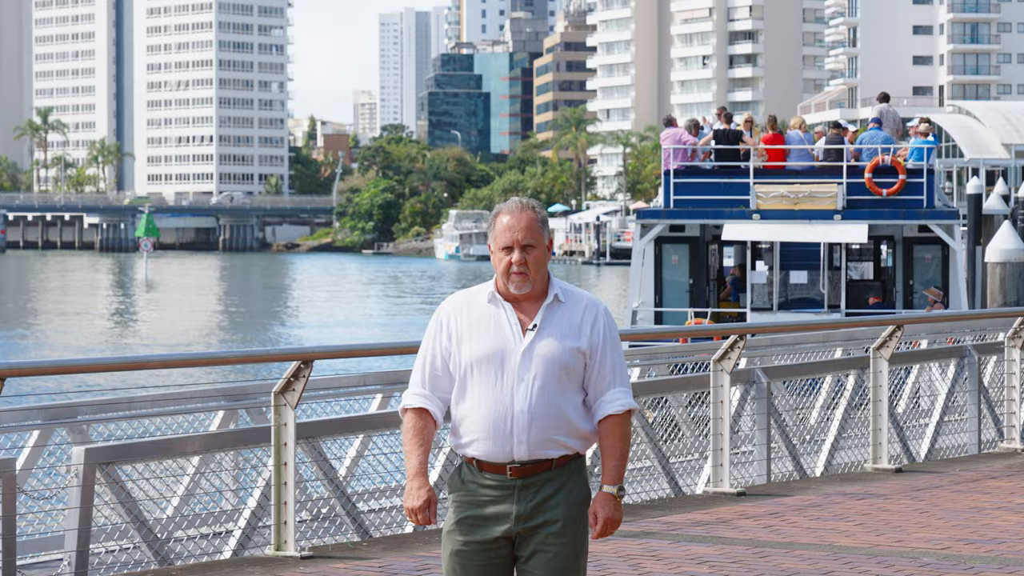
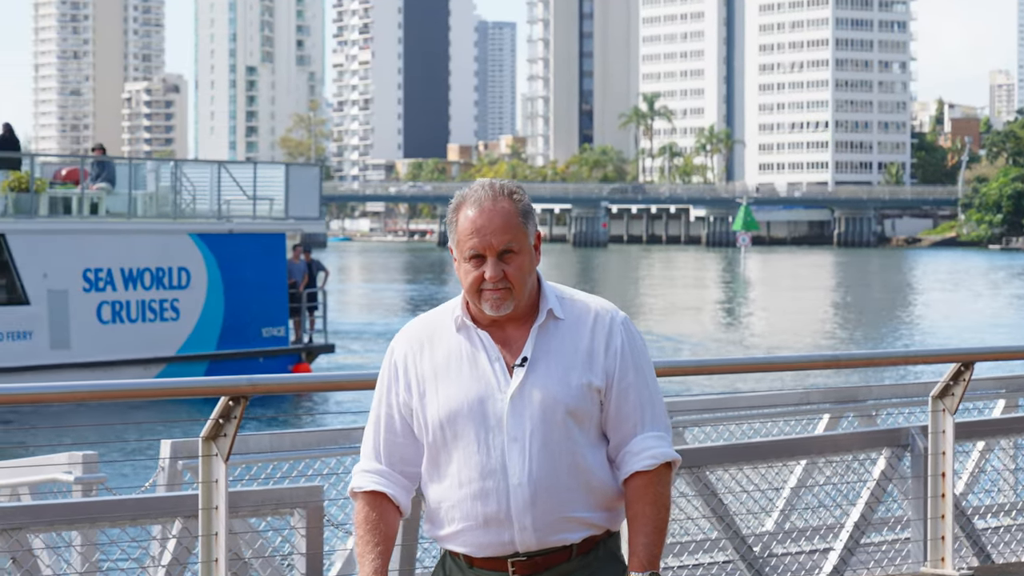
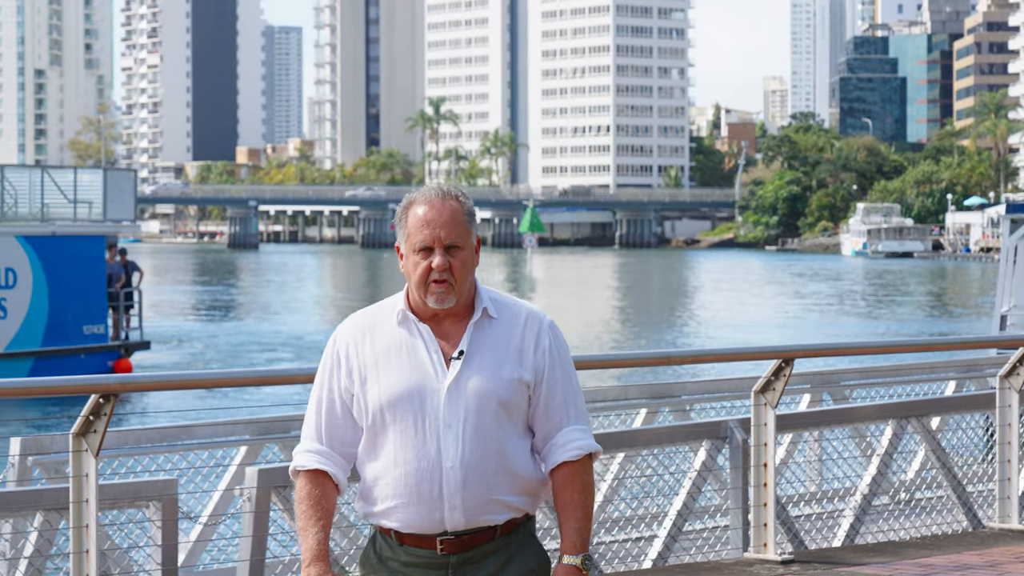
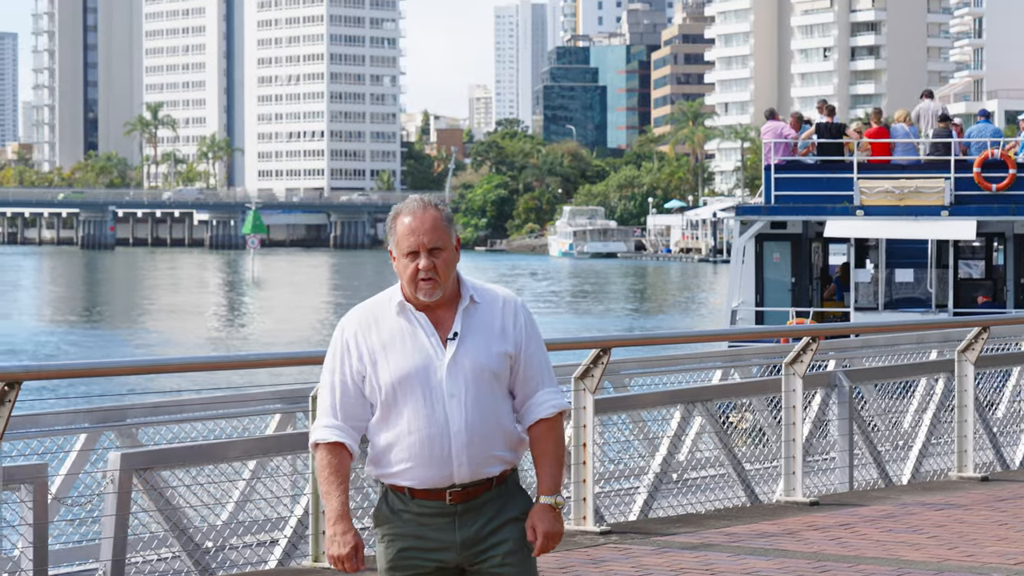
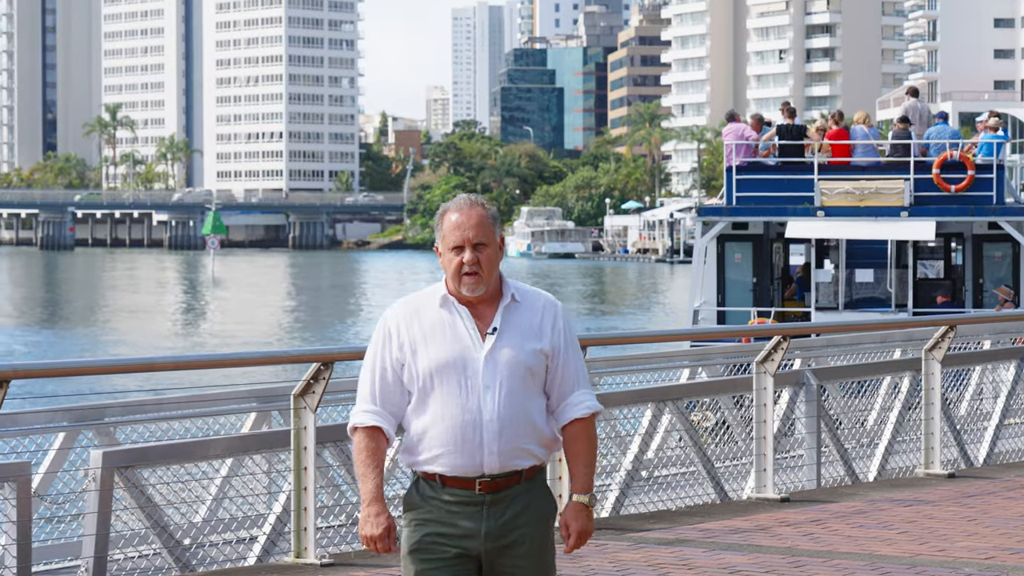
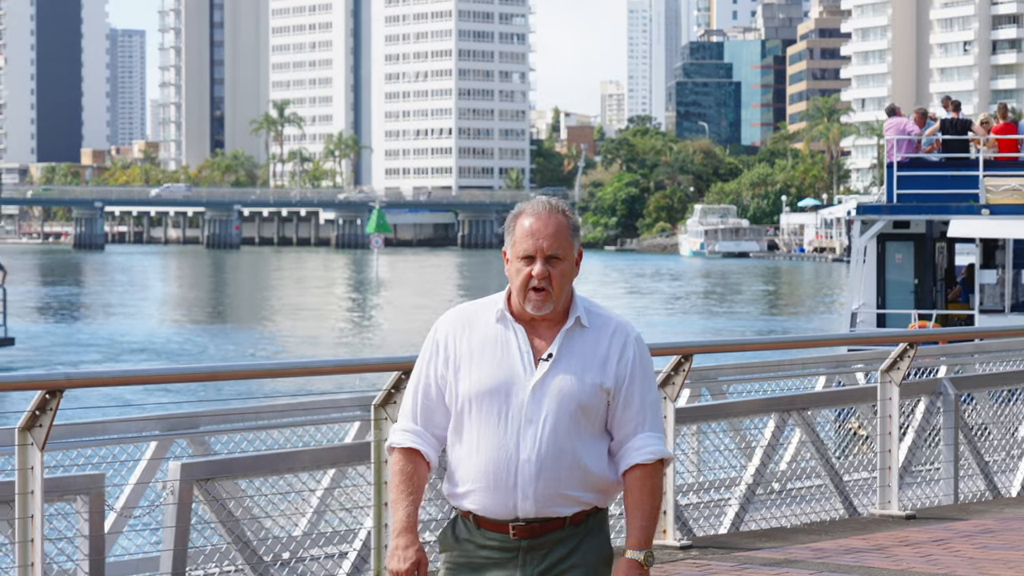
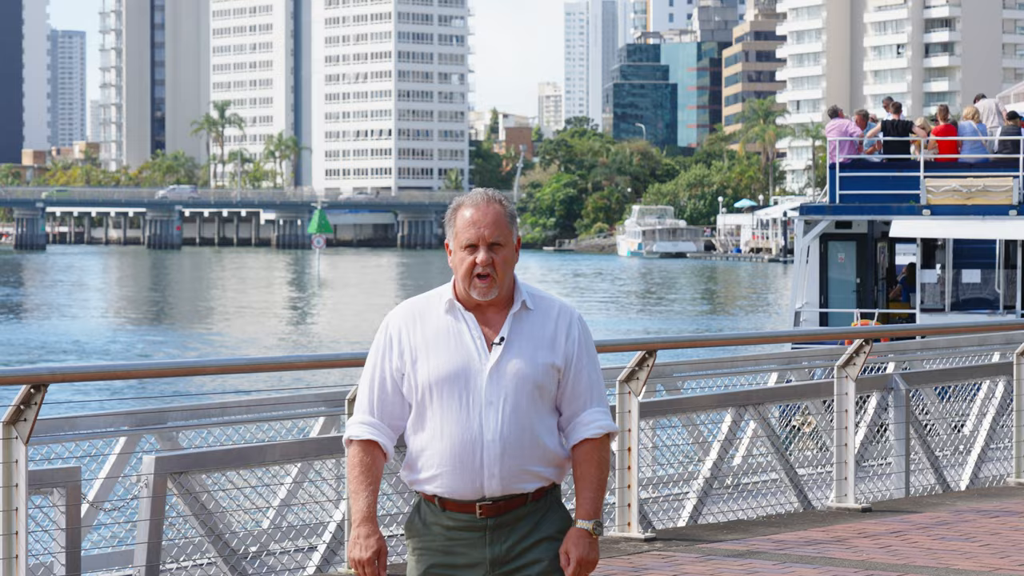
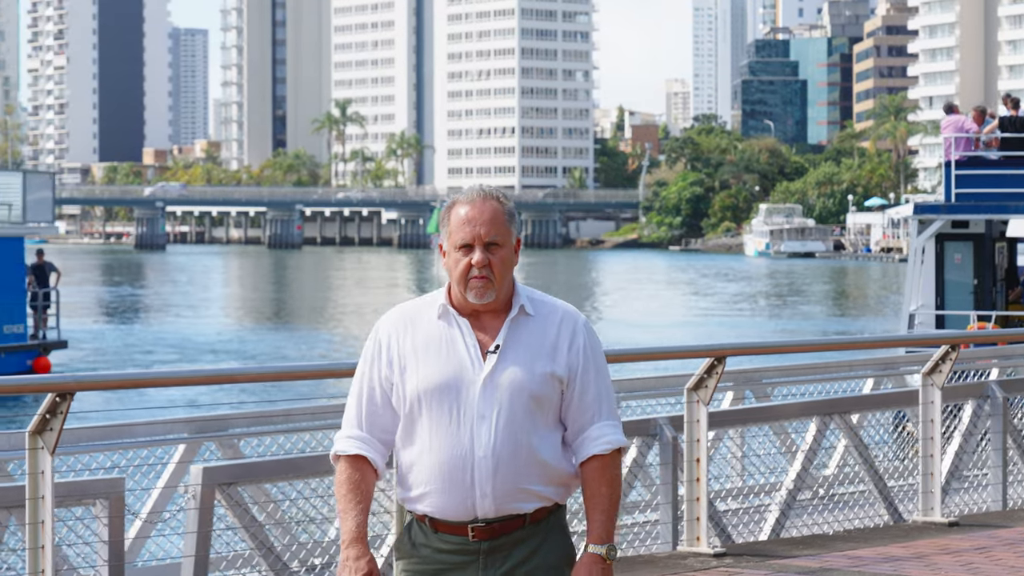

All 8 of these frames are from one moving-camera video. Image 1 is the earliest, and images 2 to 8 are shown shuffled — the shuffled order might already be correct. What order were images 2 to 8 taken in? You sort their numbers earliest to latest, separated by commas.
5, 4, 7, 6, 8, 3, 2
